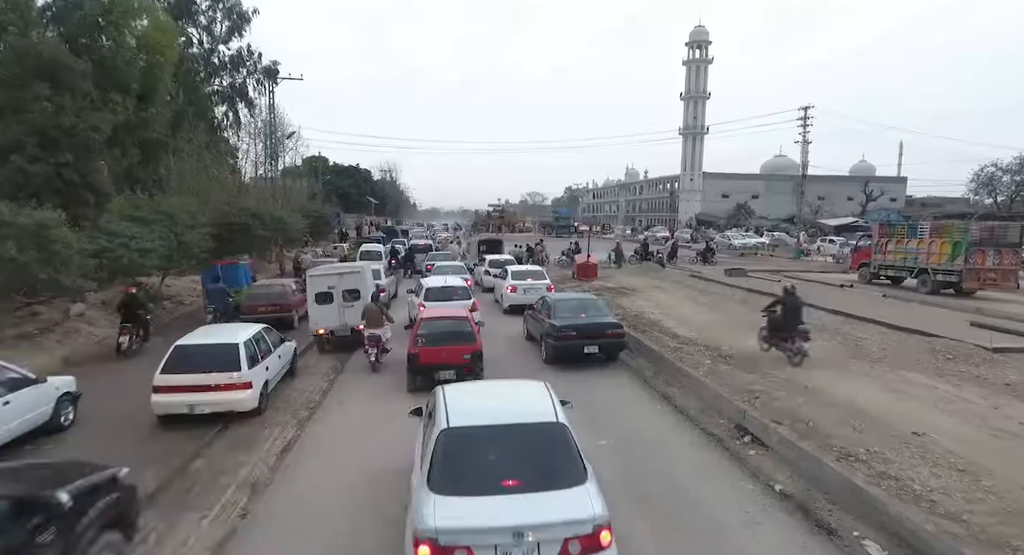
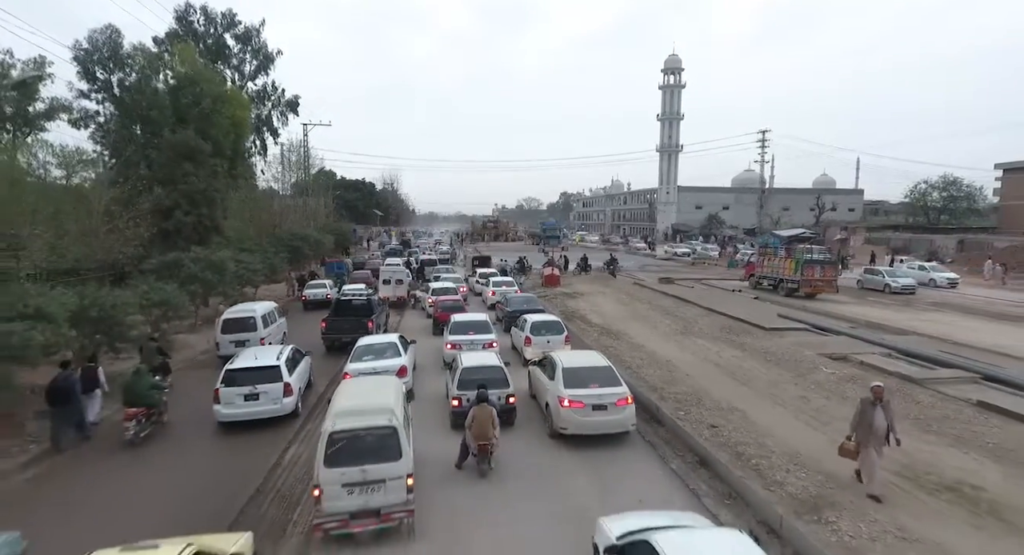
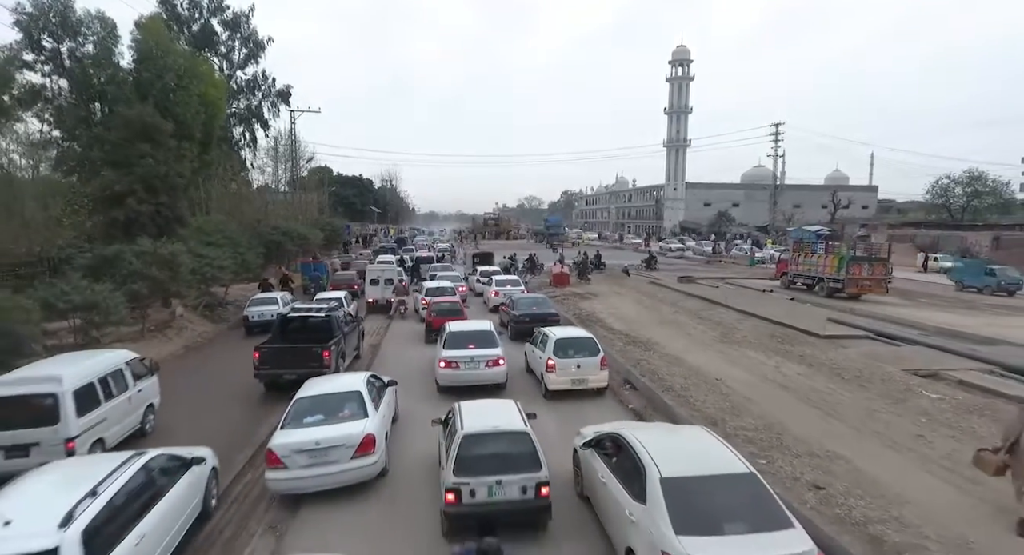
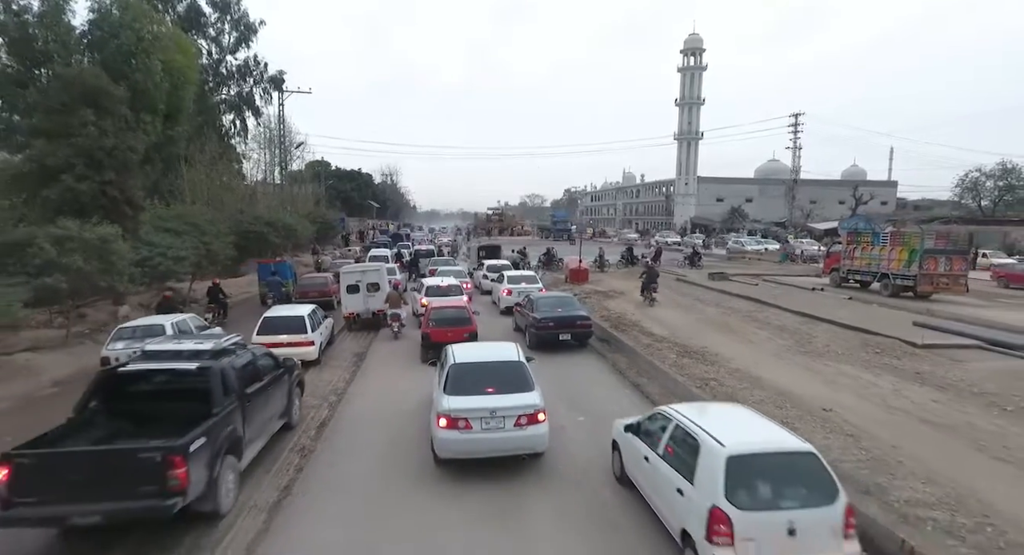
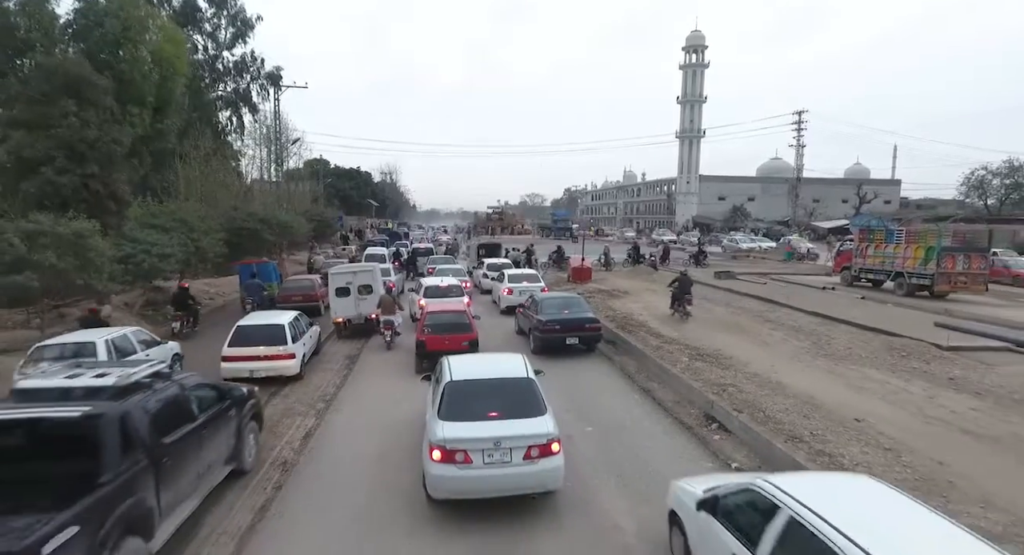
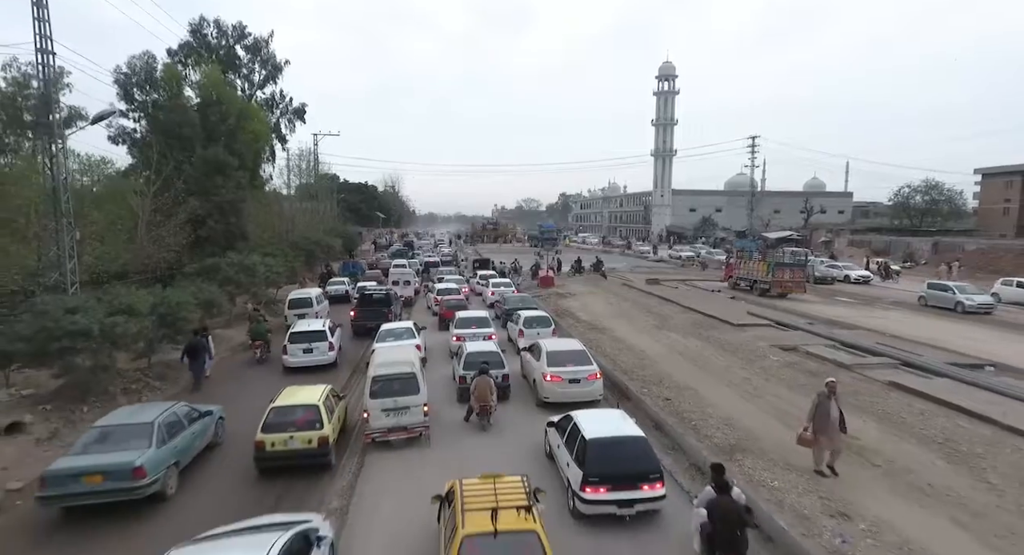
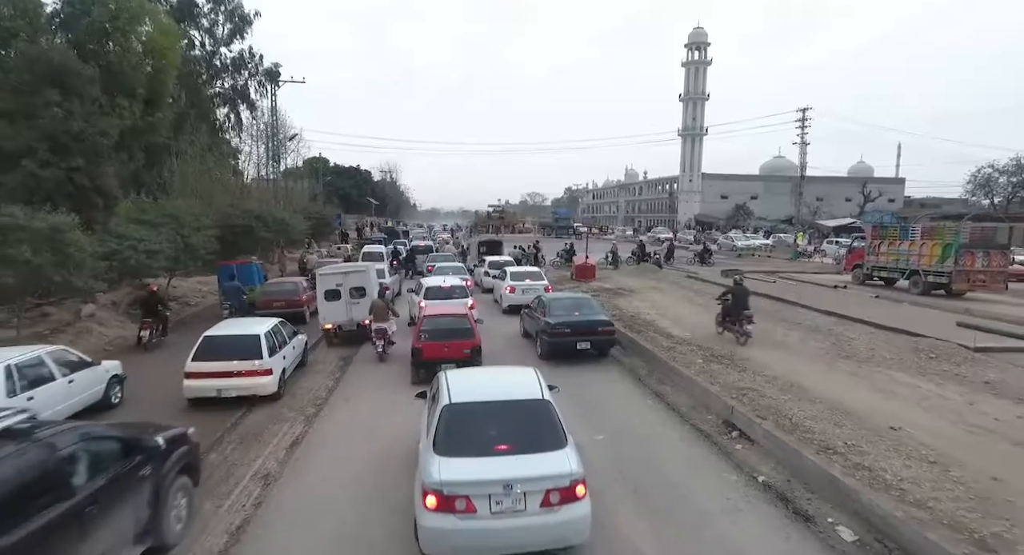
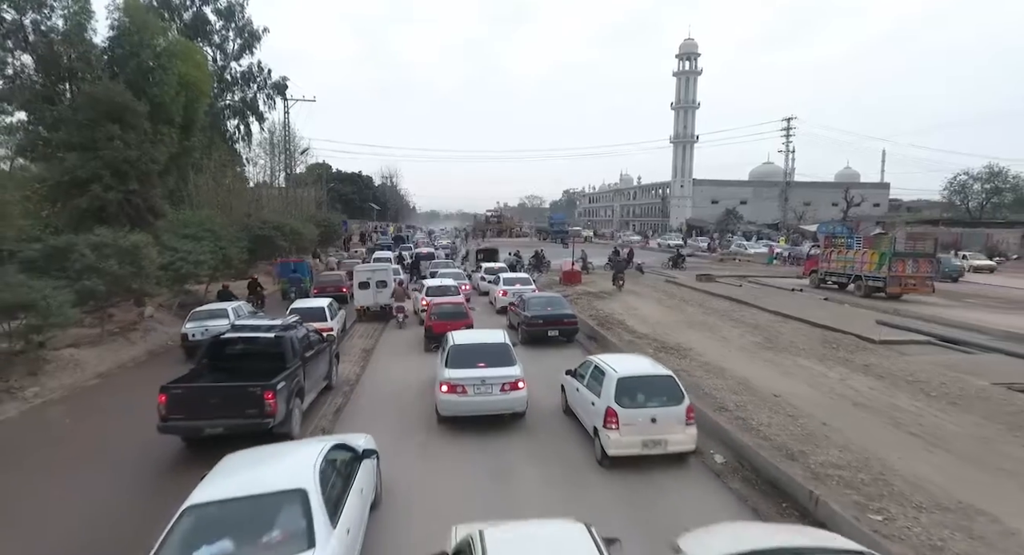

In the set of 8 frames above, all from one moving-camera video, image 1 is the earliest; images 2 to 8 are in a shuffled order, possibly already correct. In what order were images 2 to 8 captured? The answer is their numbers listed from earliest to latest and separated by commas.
7, 5, 4, 8, 3, 2, 6
